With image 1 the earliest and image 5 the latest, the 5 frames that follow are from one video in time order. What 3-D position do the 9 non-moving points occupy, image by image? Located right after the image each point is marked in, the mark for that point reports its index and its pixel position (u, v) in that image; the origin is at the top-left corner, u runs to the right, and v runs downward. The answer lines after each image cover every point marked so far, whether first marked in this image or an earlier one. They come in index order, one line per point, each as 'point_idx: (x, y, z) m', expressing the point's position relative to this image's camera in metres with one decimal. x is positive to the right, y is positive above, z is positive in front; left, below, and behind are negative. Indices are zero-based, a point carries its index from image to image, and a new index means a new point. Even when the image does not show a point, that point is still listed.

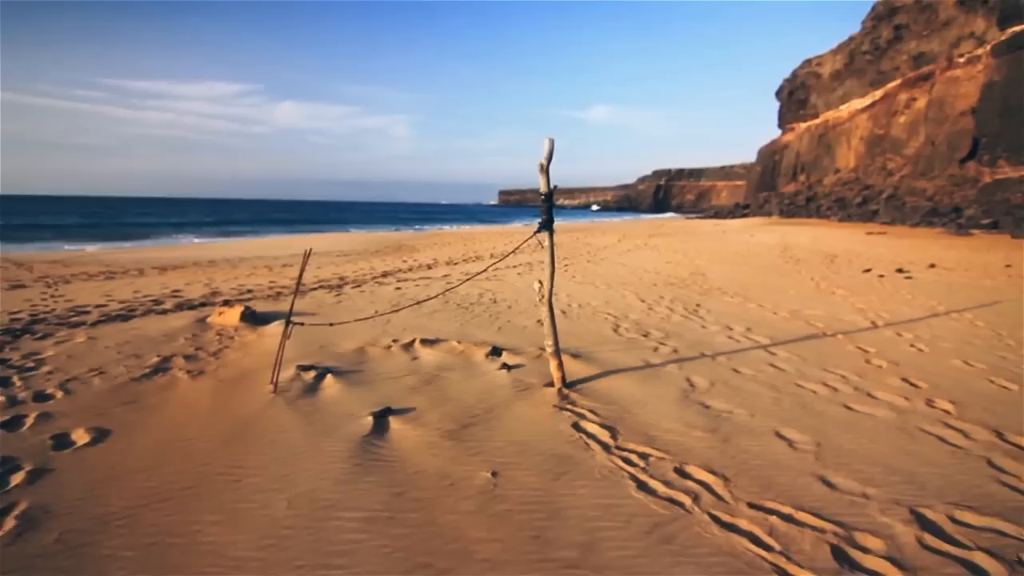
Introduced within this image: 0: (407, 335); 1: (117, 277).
0: (-1.2, -0.5, +6.6) m
1: (-9.2, +0.3, +13.7) m
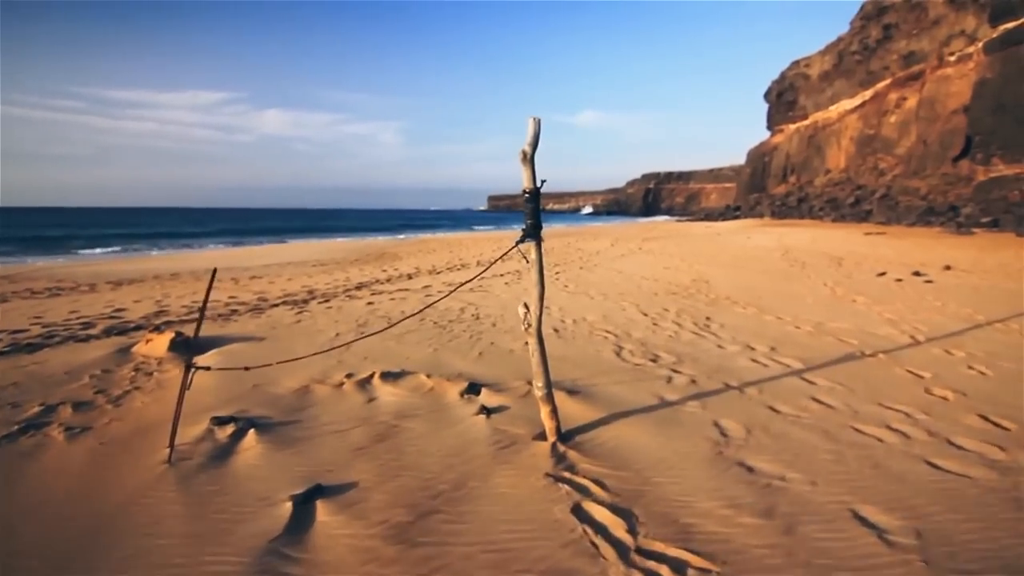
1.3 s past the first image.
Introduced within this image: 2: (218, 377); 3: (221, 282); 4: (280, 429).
0: (-1.4, -0.7, +5.4) m
1: (-9.5, -0.1, +12.4) m
2: (-2.5, -0.8, +5.0) m
3: (-7.0, +0.1, +14.1) m
4: (-1.6, -1.0, +4.0) m
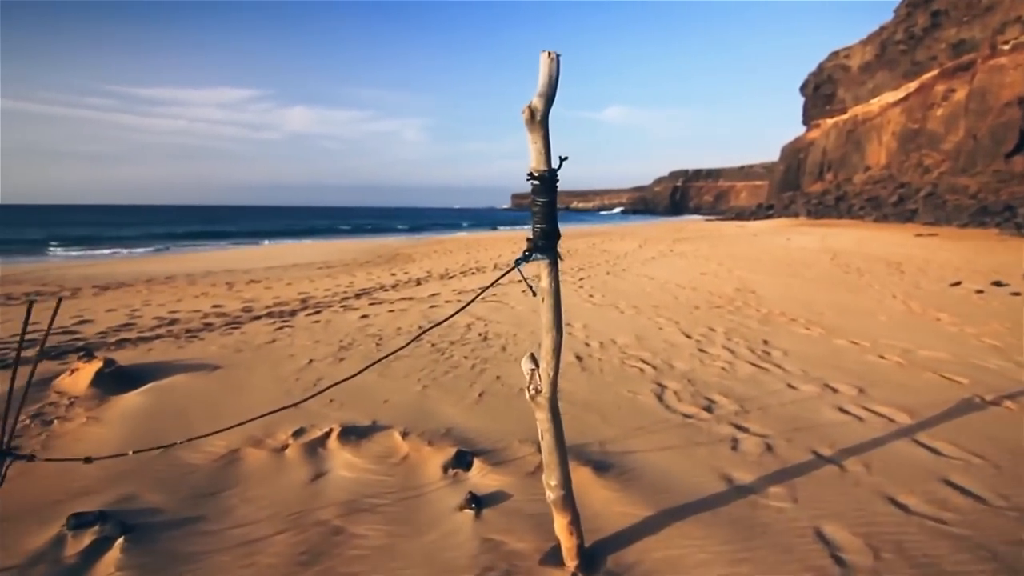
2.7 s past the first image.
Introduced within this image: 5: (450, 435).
0: (-1.3, -0.9, +4.1) m
1: (-9.2, -0.2, +11.5) m
2: (-2.4, -1.0, +3.7) m
3: (-6.6, 0.0, +13.1) m
4: (-1.6, -1.1, +2.7) m
5: (-0.4, -0.9, +3.8) m
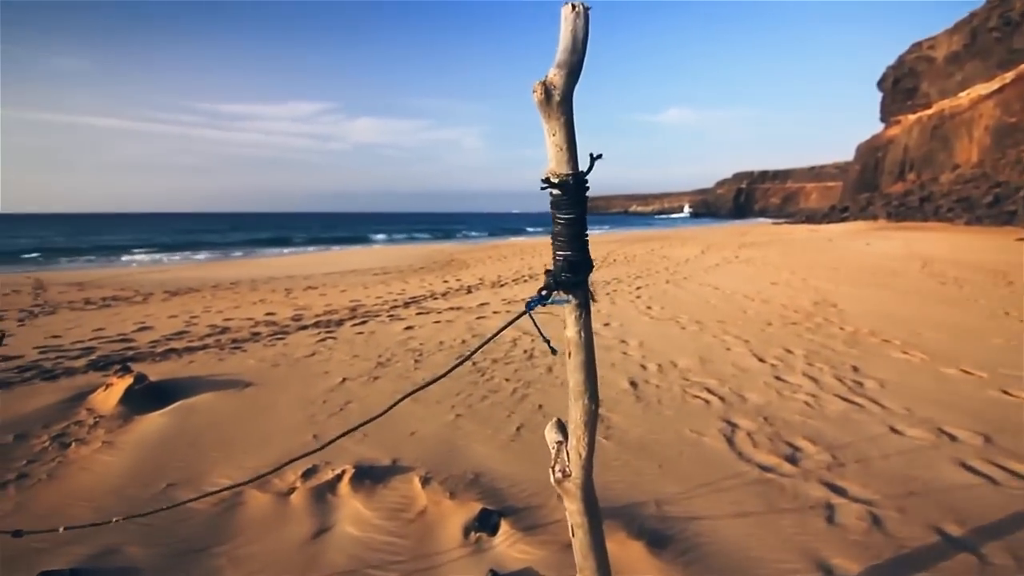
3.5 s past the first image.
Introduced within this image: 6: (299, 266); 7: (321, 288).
0: (-1.0, -1.0, +3.7) m
1: (-8.2, -0.4, +11.8) m
2: (-2.2, -1.1, +3.4) m
3: (-5.4, -0.1, +13.1) m
4: (-1.5, -1.2, +2.3) m
5: (-0.2, -1.1, +3.2) m
6: (-7.3, +0.7, +19.9) m
7: (-4.5, 0.0, +13.9) m
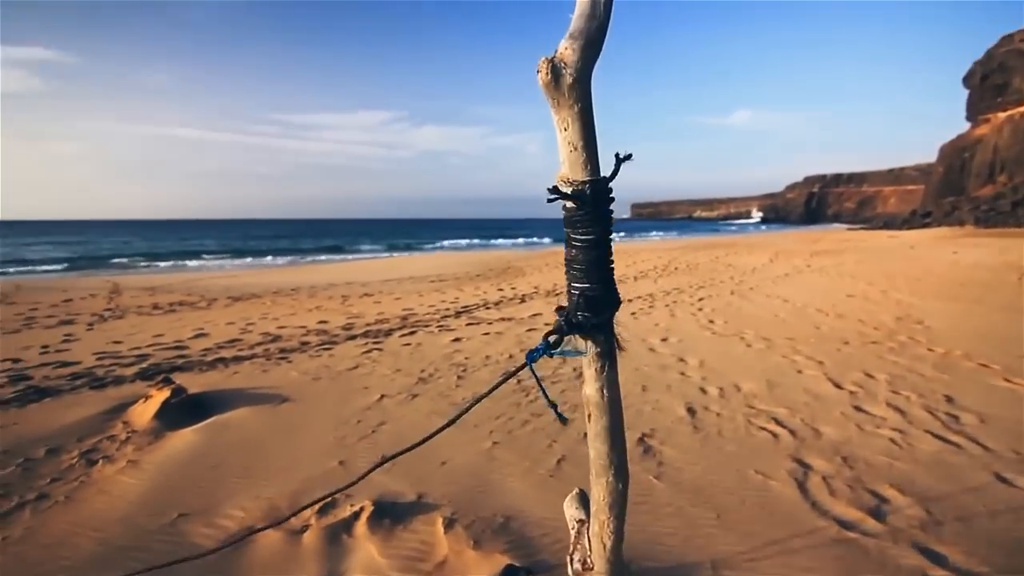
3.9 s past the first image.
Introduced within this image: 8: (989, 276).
0: (-0.8, -1.1, +3.4) m
1: (-7.1, -0.5, +12.2) m
2: (-2.0, -1.2, +3.2) m
3: (-4.2, -0.3, +13.2) m
4: (-1.4, -1.3, +2.1) m
5: (0.0, -1.2, +2.9) m
6: (-5.4, +0.5, +20.2) m
7: (-3.3, -0.2, +13.9) m
8: (+10.7, +0.3, +13.1) m
